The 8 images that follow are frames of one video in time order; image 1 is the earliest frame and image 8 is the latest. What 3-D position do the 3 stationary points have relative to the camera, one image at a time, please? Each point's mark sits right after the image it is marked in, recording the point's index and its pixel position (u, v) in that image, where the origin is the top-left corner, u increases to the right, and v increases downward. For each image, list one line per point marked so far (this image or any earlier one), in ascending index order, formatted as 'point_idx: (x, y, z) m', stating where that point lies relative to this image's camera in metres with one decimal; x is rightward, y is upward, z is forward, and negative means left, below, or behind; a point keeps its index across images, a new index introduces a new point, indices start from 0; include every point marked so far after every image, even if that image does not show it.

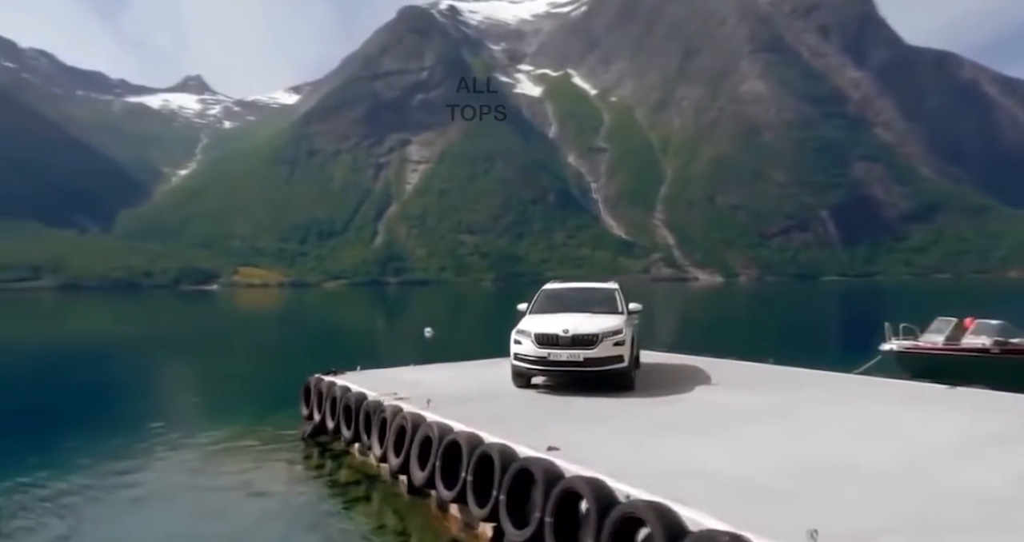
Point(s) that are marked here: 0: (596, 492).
0: (+1.0, -2.5, +7.1) m
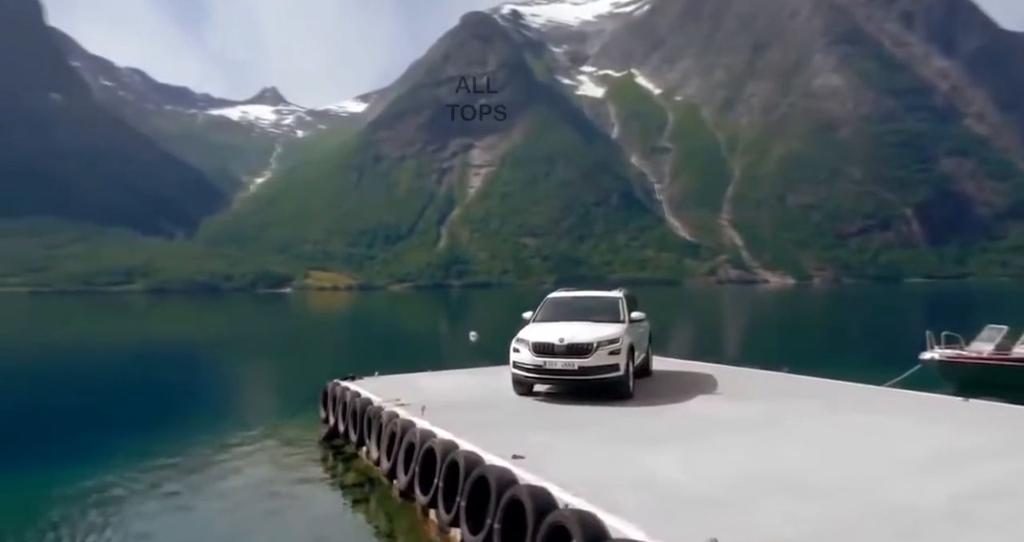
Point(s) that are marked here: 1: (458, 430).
0: (+0.3, -2.7, +7.3) m
1: (-1.0, -3.1, +12.0) m
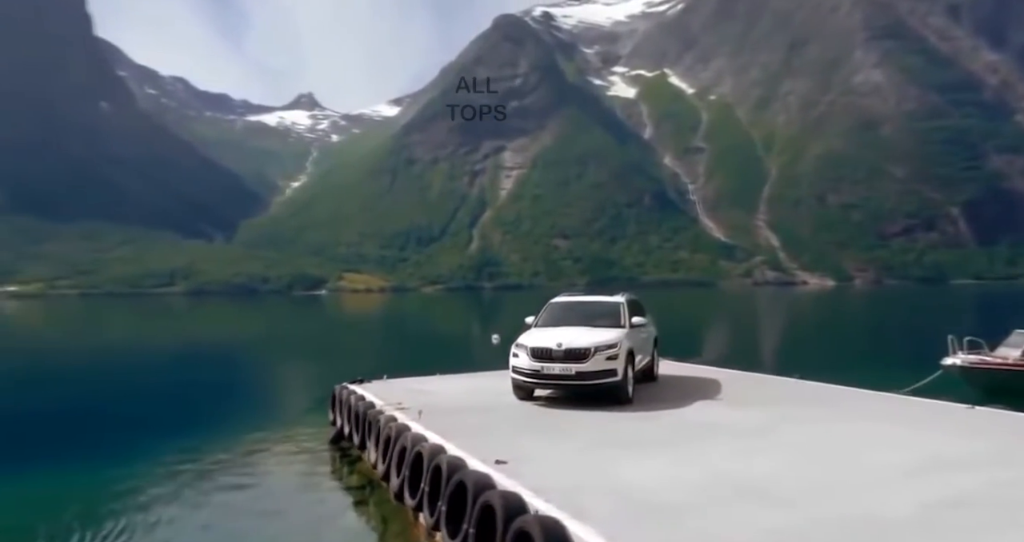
0: (0.0, -2.8, +7.4) m
1: (-1.2, -3.2, +12.1) m
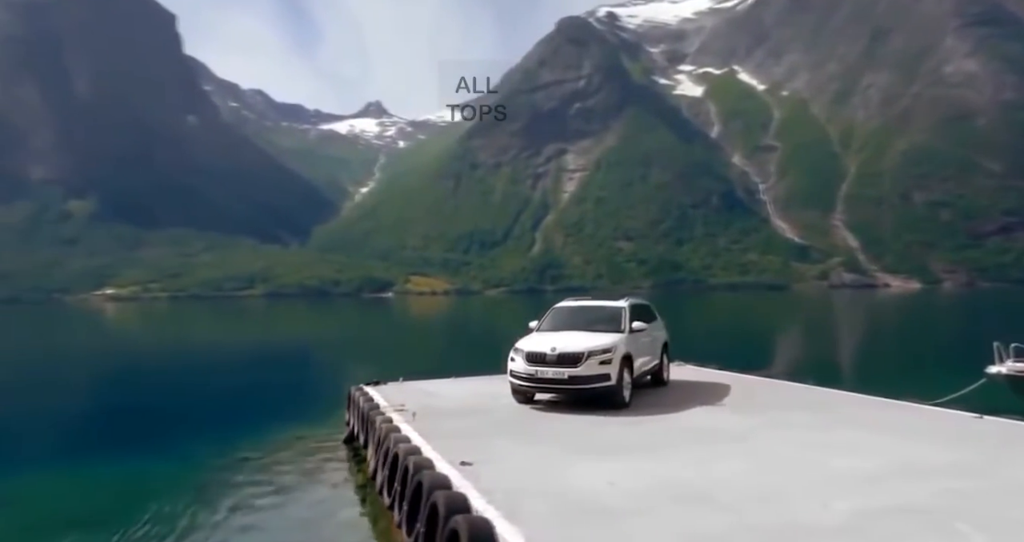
0: (-0.8, -2.9, +7.7) m
1: (-1.6, -3.3, +12.5) m
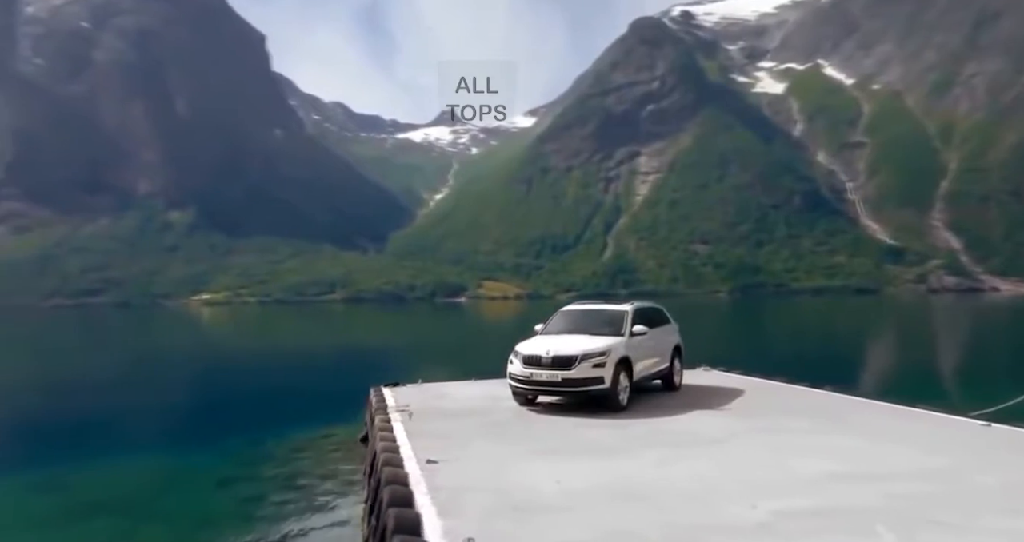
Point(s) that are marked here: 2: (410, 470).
0: (-1.5, -2.9, +8.0) m
1: (-1.9, -3.4, +12.8) m
2: (-1.6, -3.1, +9.7) m
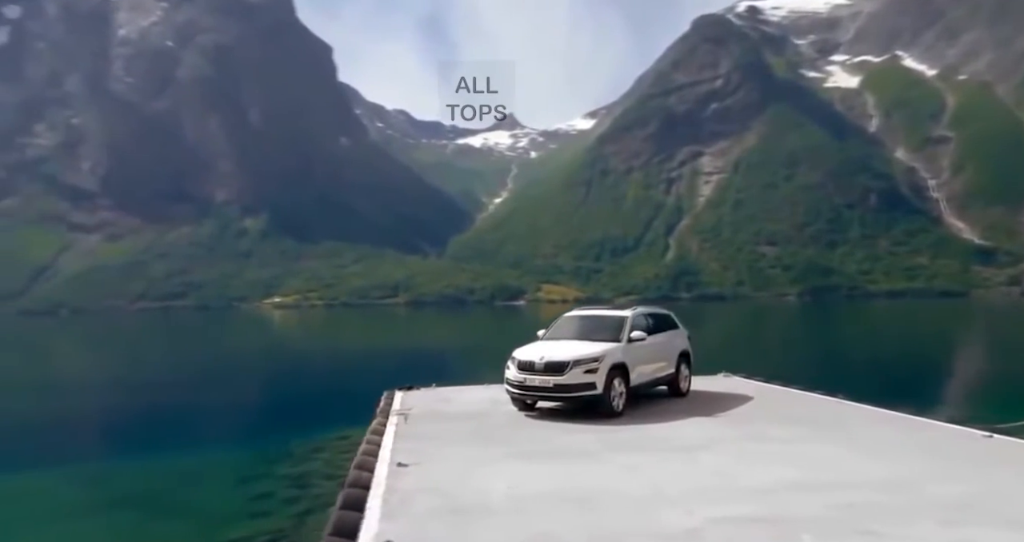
0: (-2.2, -3.1, +8.3) m
1: (-2.3, -3.6, +13.1) m
2: (-2.2, -3.2, +10.0) m
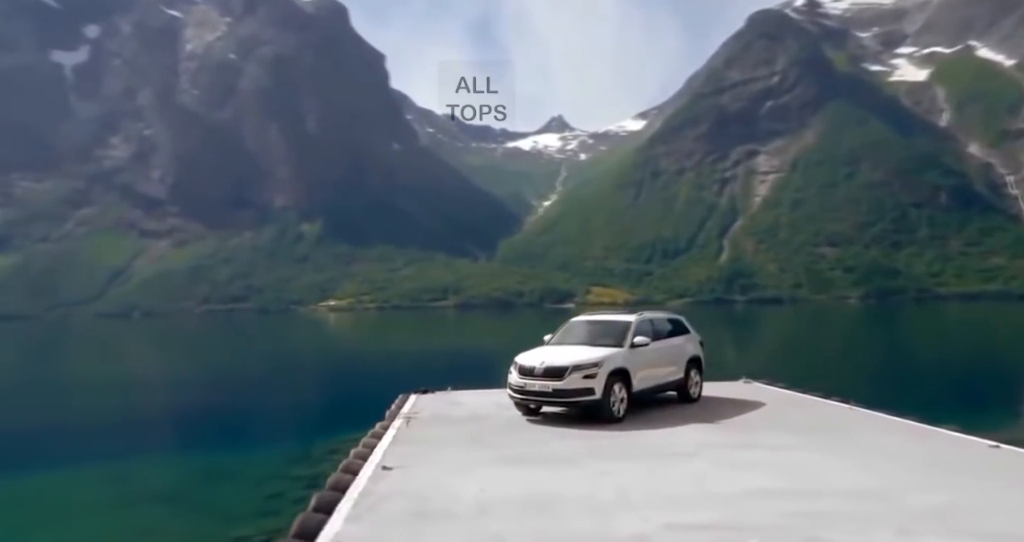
0: (-2.6, -3.2, +8.5) m
1: (-2.4, -3.7, +13.3) m
2: (-2.5, -3.3, +10.2) m
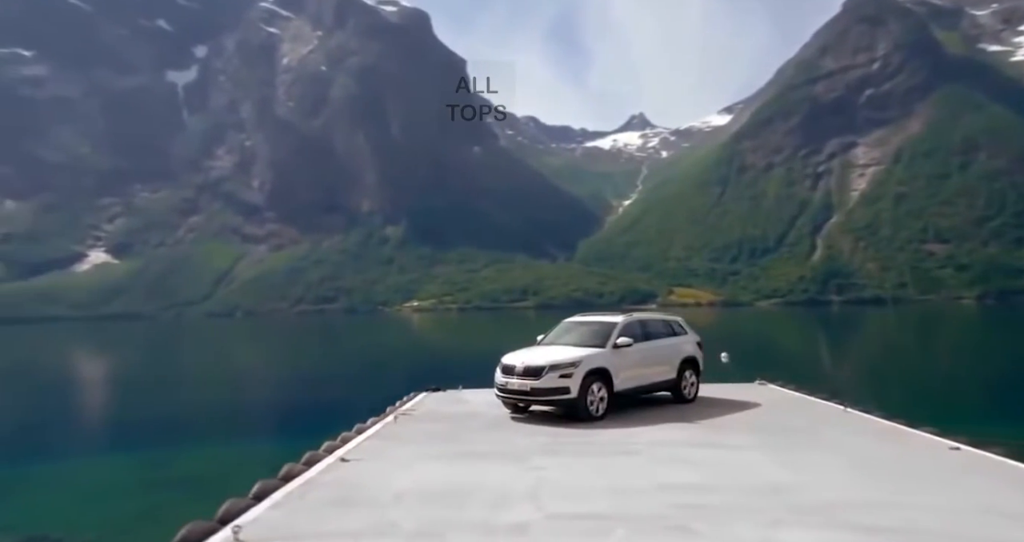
0: (-3.7, -3.3, +9.2) m
1: (-3.1, -3.8, +14.0) m
2: (-3.4, -3.4, +10.9) m
